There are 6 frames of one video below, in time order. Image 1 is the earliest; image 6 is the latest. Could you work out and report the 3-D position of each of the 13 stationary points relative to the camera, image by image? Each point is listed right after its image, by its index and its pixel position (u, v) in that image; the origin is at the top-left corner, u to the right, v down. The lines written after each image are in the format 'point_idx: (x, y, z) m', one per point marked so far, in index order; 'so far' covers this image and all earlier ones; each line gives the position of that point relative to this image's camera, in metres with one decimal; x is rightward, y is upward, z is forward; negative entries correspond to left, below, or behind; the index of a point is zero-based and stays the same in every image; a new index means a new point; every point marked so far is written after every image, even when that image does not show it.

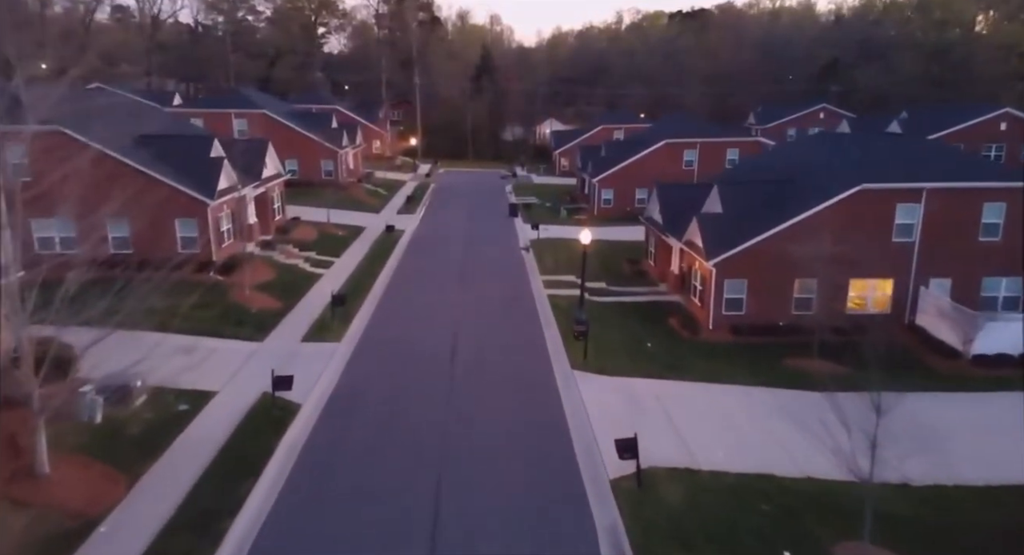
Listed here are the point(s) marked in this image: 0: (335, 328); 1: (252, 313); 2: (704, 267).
0: (-4.7, -1.3, +18.6) m
1: (-7.0, -1.0, +18.9) m
2: (+5.5, +0.3, +19.9) m
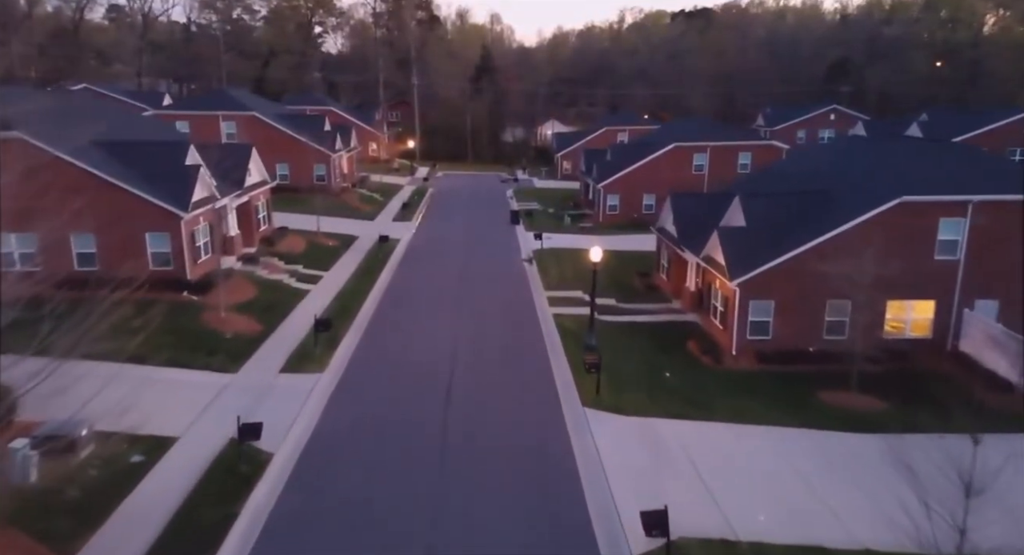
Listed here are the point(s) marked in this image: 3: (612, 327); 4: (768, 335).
0: (-4.6, -1.9, +16.7) m
1: (-7.0, -1.5, +17.0) m
2: (+5.6, -0.2, +18.1) m
3: (+2.8, -1.4, +19.6) m
4: (+6.5, -1.5, +17.8) m
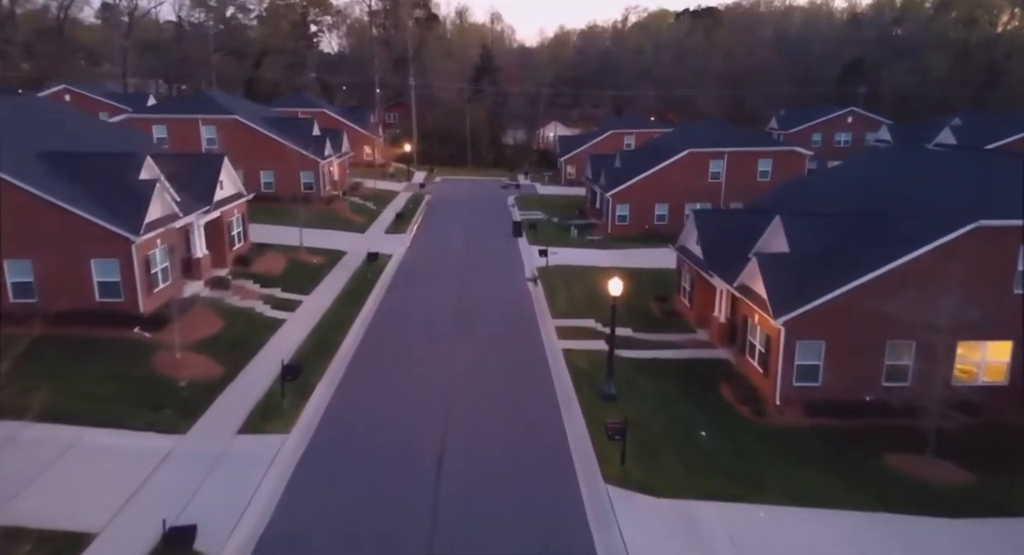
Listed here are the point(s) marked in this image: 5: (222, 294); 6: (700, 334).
0: (-4.5, -2.6, +14.1) m
1: (-6.9, -2.3, +14.4) m
2: (+5.7, -1.0, +15.5) m
3: (+2.9, -2.2, +16.9) m
4: (+6.6, -2.3, +15.2) m
5: (-8.3, -0.5, +19.9) m
6: (+5.3, -1.6, +19.7) m
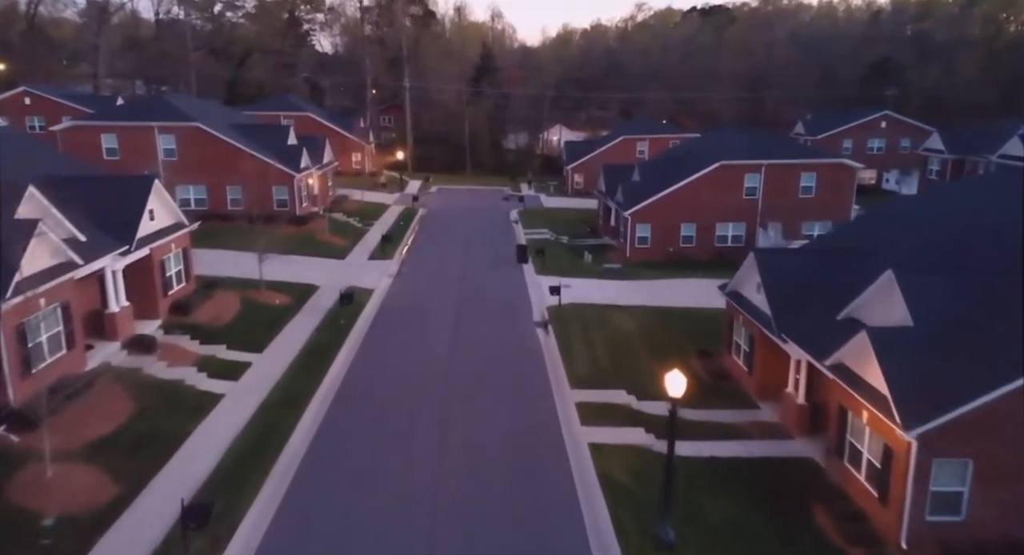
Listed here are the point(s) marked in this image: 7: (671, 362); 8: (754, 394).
0: (-4.4, -4.0, +9.5) m
1: (-6.7, -3.6, +9.8) m
2: (+5.8, -2.3, +10.9) m
3: (+3.1, -3.5, +12.4) m
4: (+6.8, -3.6, +10.6) m
5: (-8.1, -1.8, +15.3) m
6: (+5.5, -3.0, +15.2) m
7: (+4.1, -2.2, +18.1) m
8: (+5.5, -2.7, +16.1) m
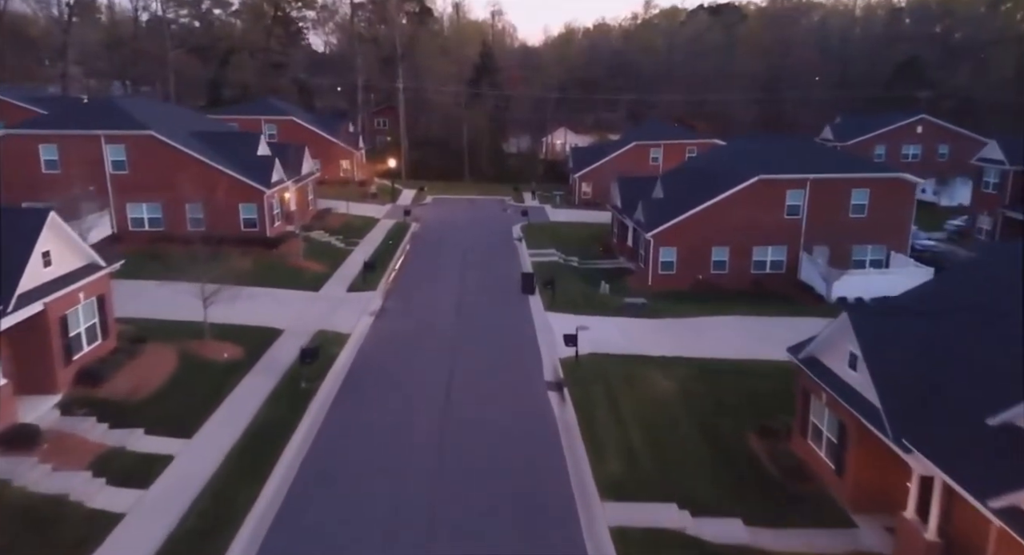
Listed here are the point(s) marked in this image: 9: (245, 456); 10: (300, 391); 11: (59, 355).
0: (-4.2, -5.1, +5.4) m
1: (-6.5, -4.8, +5.7) m
2: (+6.0, -3.5, +6.8) m
3: (+3.2, -4.7, +8.3) m
4: (+7.0, -4.8, +6.5) m
5: (-8.0, -3.0, +11.2) m
6: (+5.6, -4.1, +11.1) m
7: (+4.3, -3.4, +14.0) m
8: (+5.7, -3.8, +12.0) m
9: (-4.8, -3.4, +12.3) m
10: (-4.7, -2.5, +15.6) m
11: (-8.7, -1.4, +13.4) m
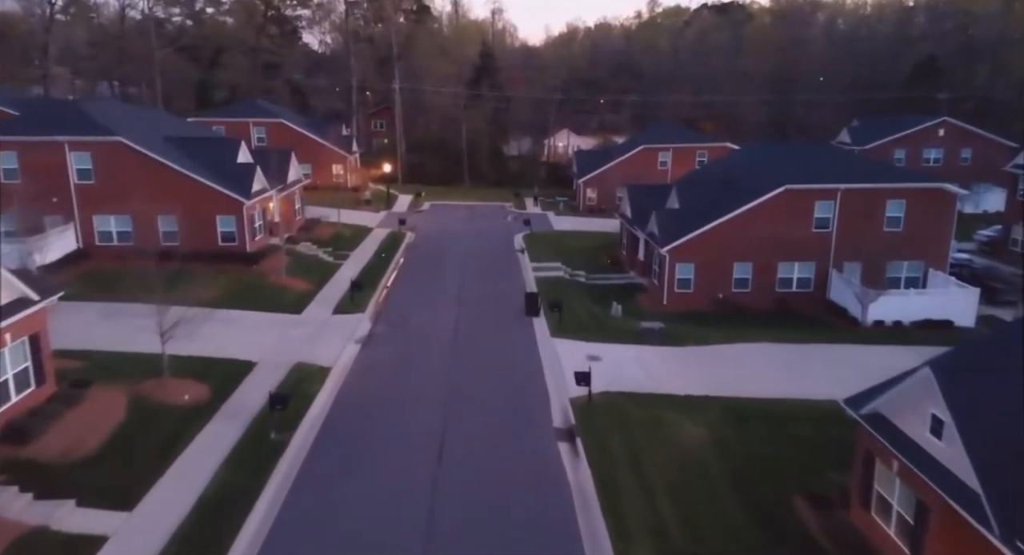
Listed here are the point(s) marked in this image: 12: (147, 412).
0: (-4.1, -5.8, +3.2) m
1: (-6.5, -5.5, +3.5) m
2: (+6.1, -4.1, +4.6) m
3: (+3.3, -5.3, +6.1) m
4: (+7.0, -5.4, +4.3) m
5: (-7.9, -3.6, +9.0) m
6: (+5.7, -4.8, +8.9) m
7: (+4.4, -4.0, +11.8) m
8: (+5.8, -4.5, +9.8) m
9: (-4.7, -4.0, +10.1) m
10: (-4.6, -3.1, +13.4) m
11: (-8.6, -2.0, +11.2) m
12: (-7.2, -2.7, +13.8) m
